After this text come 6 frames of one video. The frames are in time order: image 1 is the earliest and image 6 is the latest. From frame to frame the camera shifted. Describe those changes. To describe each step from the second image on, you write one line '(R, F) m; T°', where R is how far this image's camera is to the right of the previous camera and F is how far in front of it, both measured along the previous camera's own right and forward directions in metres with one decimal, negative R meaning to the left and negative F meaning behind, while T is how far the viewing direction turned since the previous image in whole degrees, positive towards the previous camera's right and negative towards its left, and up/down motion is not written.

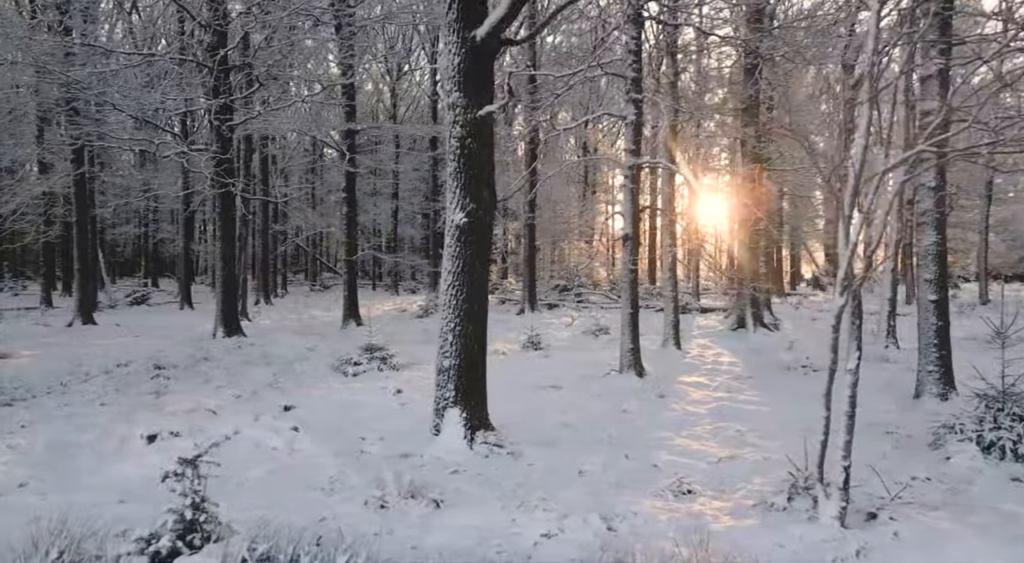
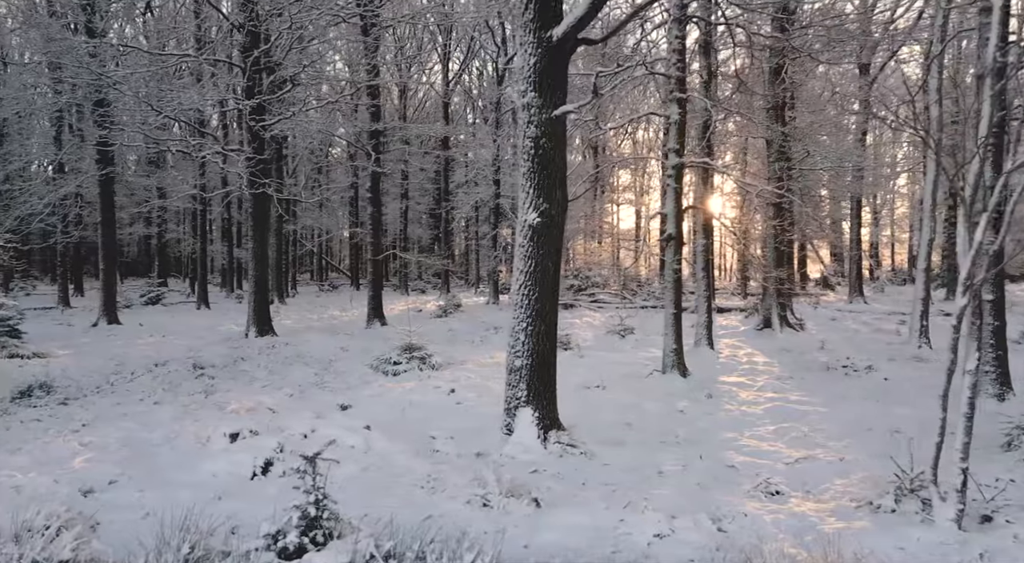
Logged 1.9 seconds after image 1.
(-0.5, 0.0) m; -1°
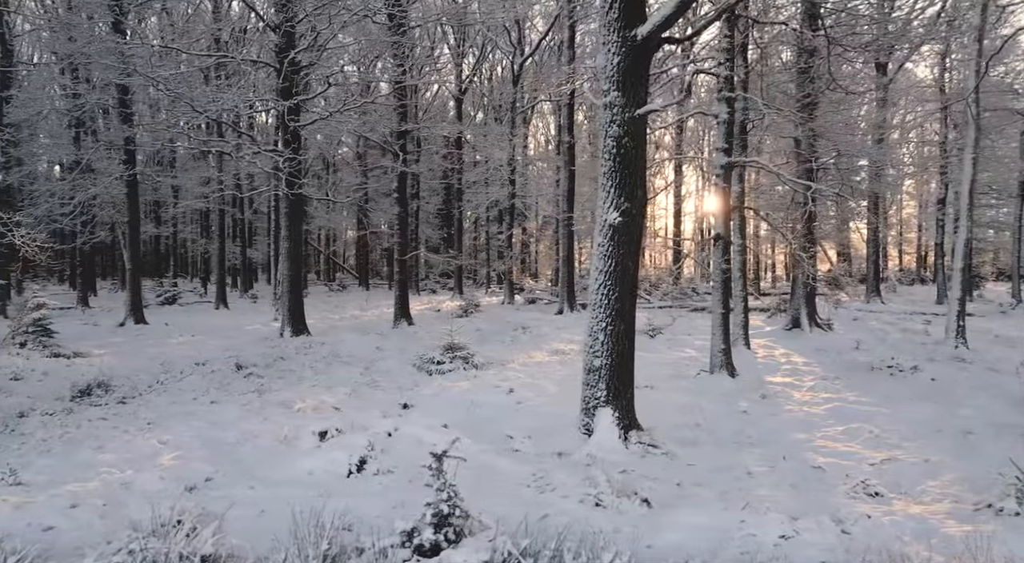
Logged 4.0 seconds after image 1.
(-0.6, 0.0) m; -1°
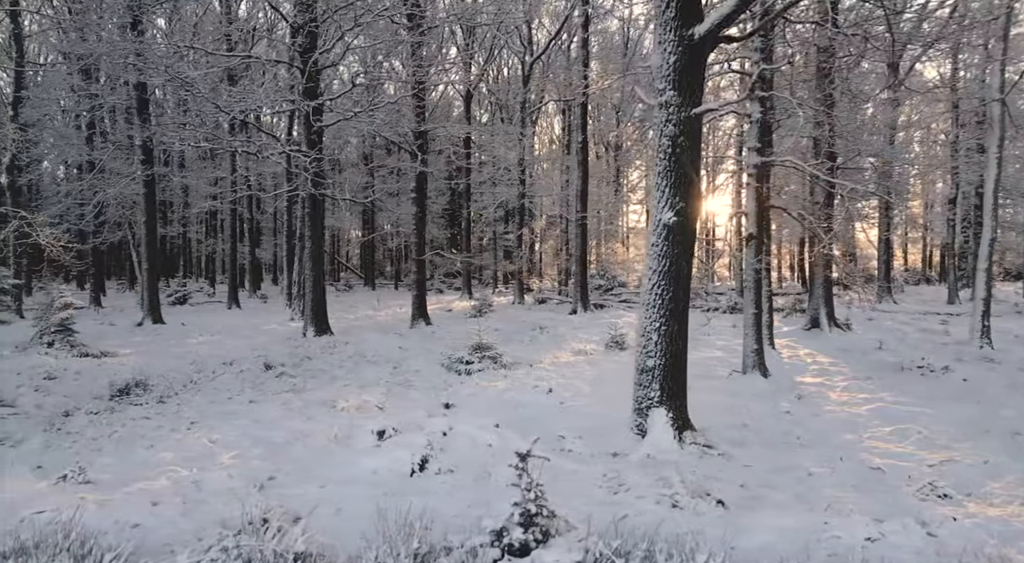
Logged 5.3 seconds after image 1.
(-0.4, 0.0) m; -1°
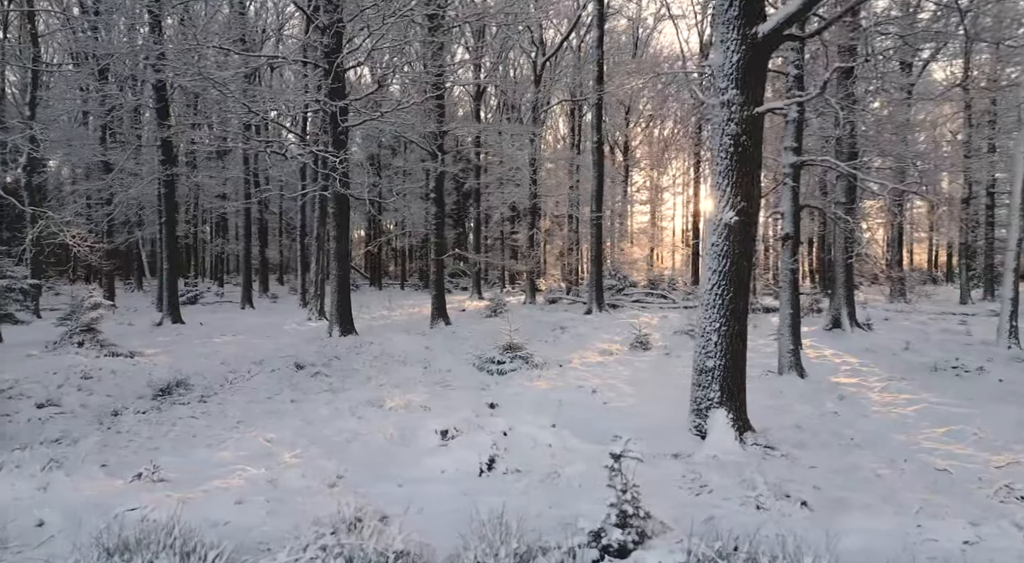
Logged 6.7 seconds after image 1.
(-0.4, 0.0) m; -1°
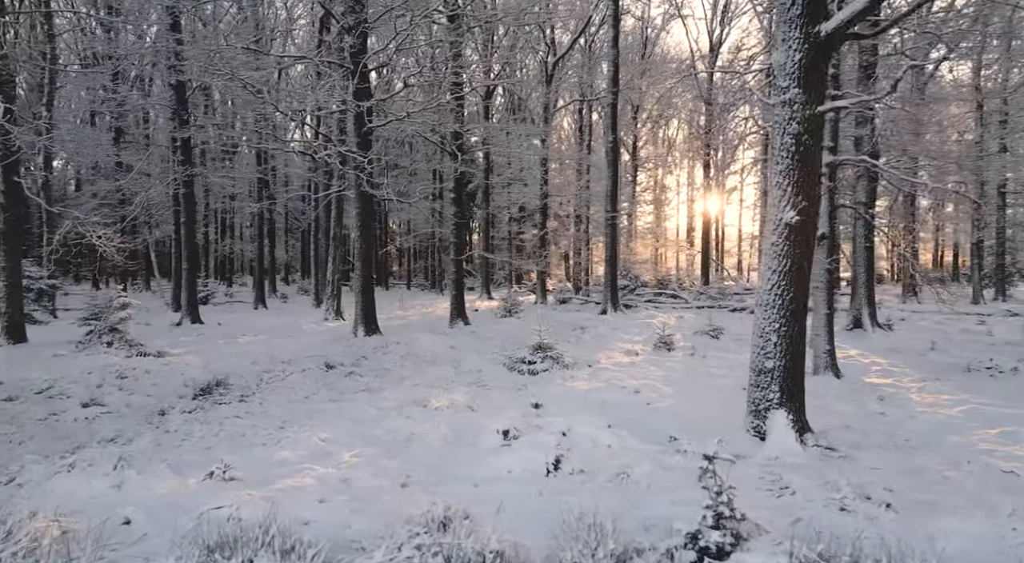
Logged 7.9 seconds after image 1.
(-0.4, 0.0) m; -1°
